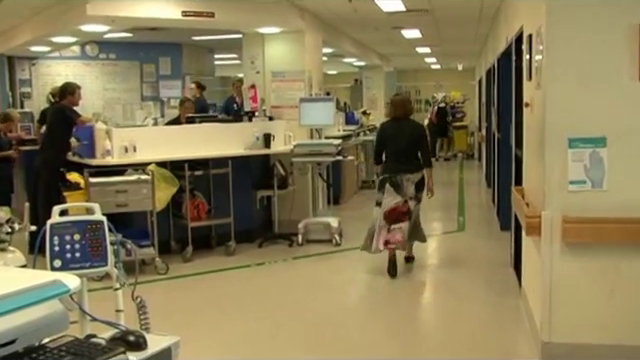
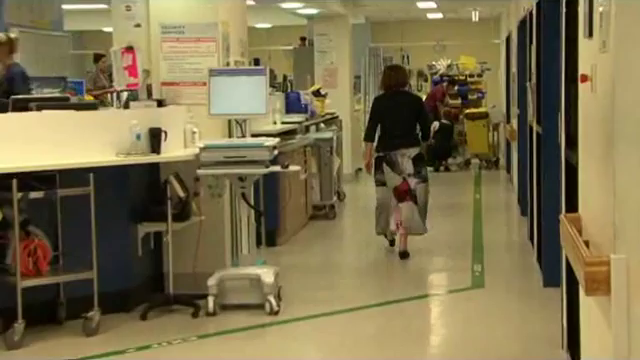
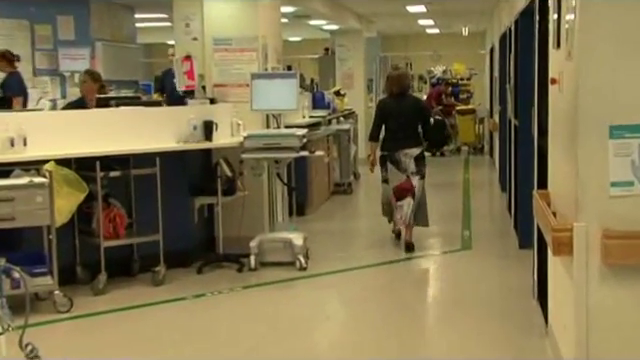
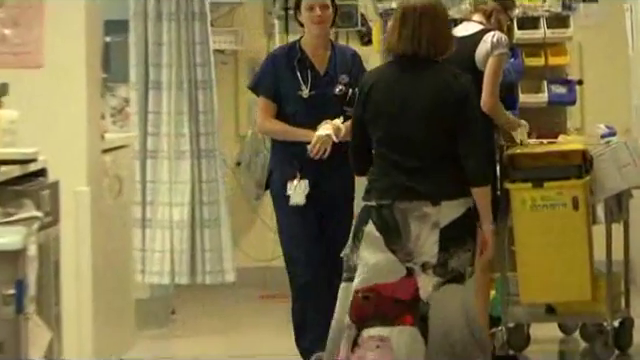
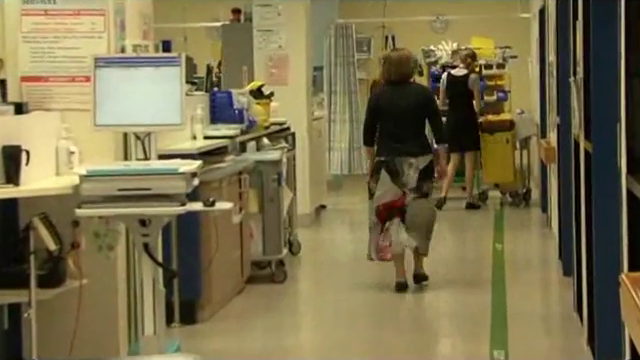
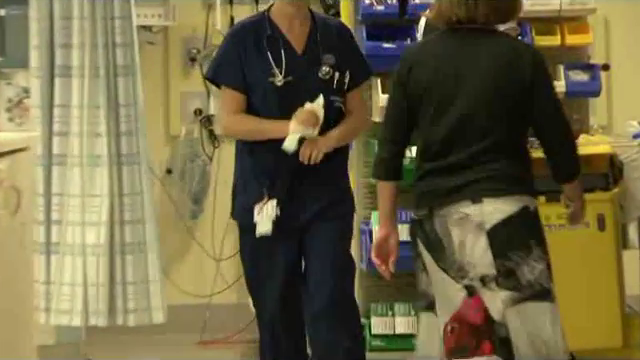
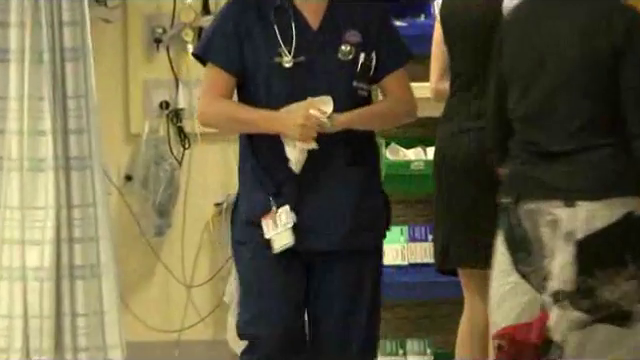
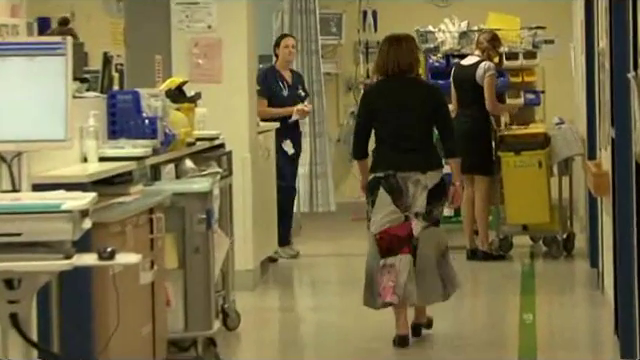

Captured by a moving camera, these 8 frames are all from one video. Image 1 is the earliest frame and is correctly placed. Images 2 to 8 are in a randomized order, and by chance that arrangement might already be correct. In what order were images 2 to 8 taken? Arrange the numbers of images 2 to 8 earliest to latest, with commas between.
3, 2, 5, 8, 4, 6, 7
